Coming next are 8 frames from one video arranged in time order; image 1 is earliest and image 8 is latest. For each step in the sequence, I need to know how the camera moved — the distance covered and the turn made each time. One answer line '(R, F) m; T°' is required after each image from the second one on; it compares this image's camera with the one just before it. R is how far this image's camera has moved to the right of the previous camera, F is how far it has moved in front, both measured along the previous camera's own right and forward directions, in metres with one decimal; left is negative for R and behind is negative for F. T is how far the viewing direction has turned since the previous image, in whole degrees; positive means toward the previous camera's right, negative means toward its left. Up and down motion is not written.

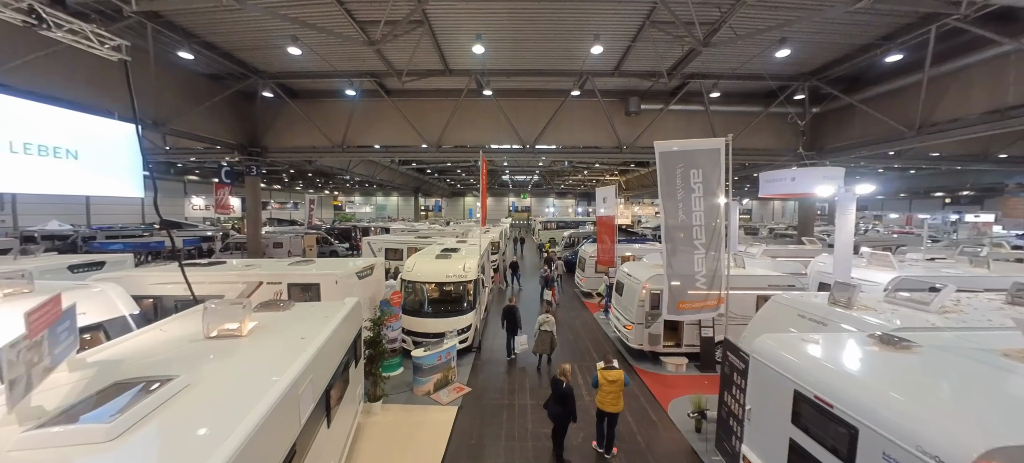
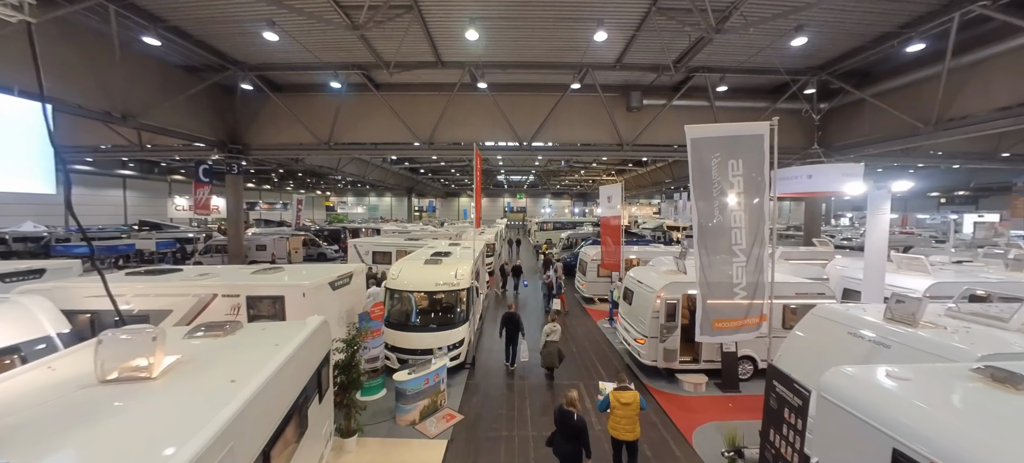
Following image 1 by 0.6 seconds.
(0.0, +0.6) m; +1°
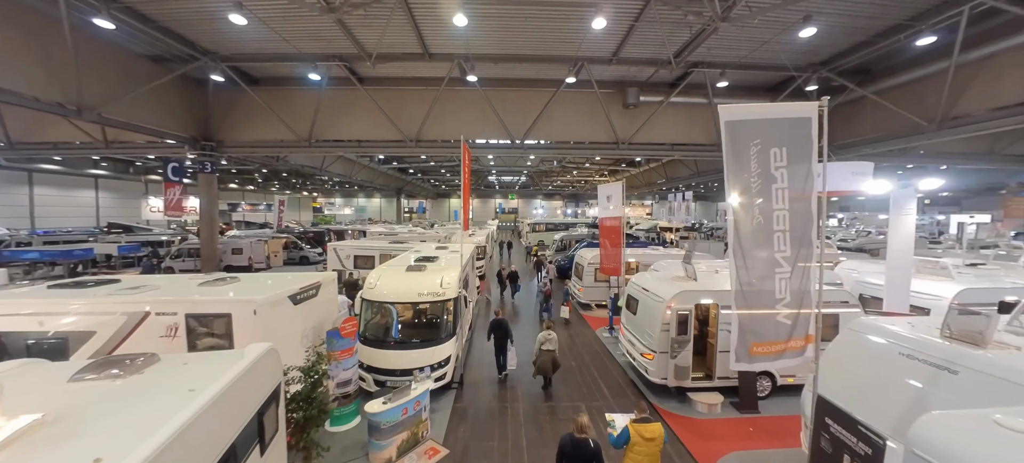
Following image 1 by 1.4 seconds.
(0.0, +0.6) m; +2°
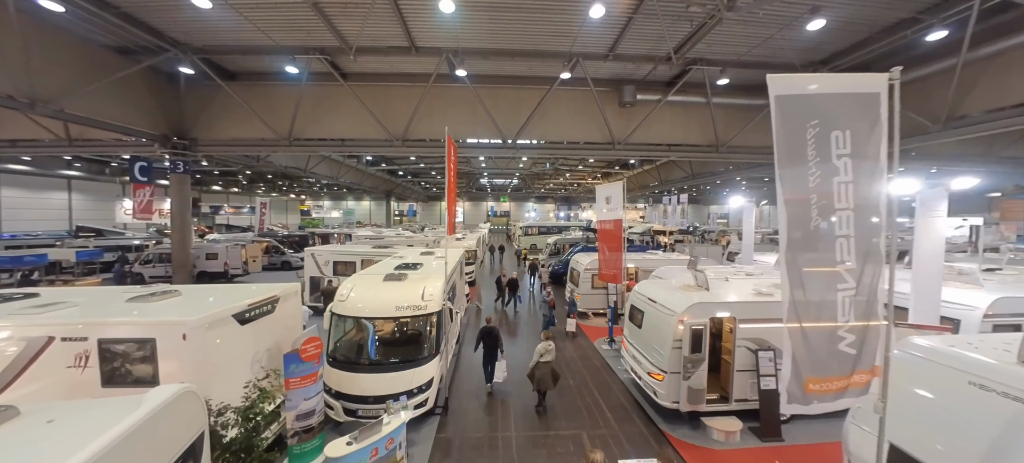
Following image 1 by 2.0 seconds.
(0.0, +0.5) m; +1°
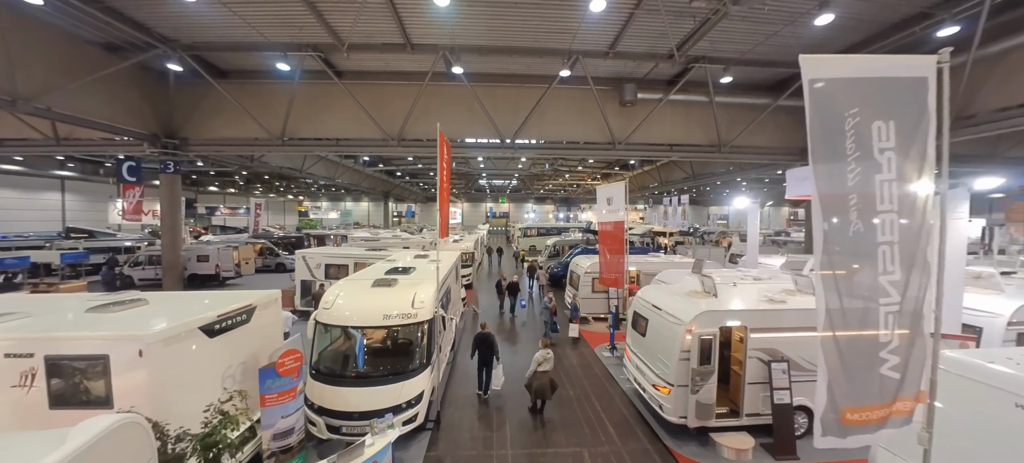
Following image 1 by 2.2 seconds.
(0.0, +0.3) m; 0°
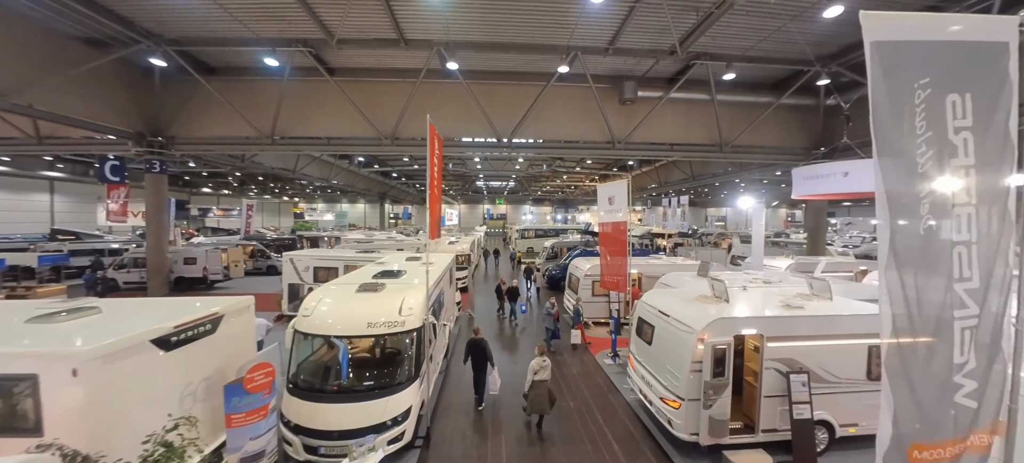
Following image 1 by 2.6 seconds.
(0.0, +0.3) m; 0°
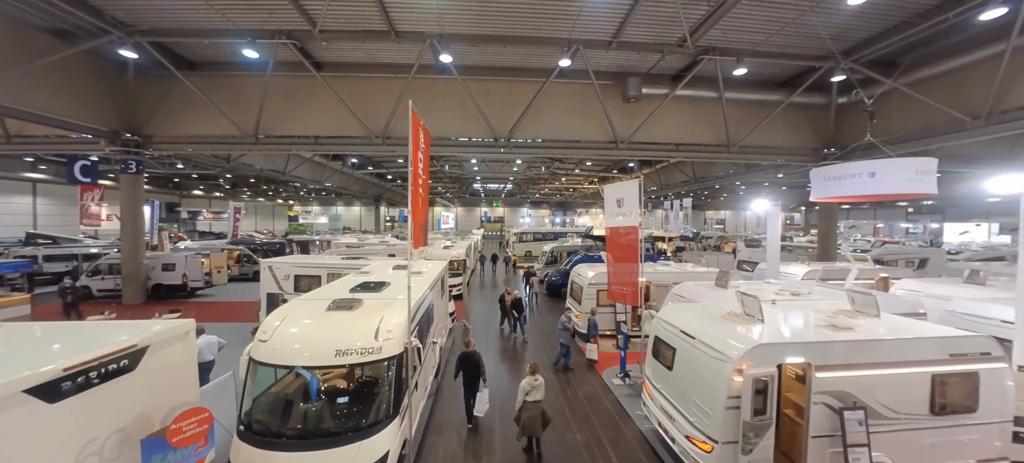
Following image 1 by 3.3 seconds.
(0.0, +0.6) m; 0°
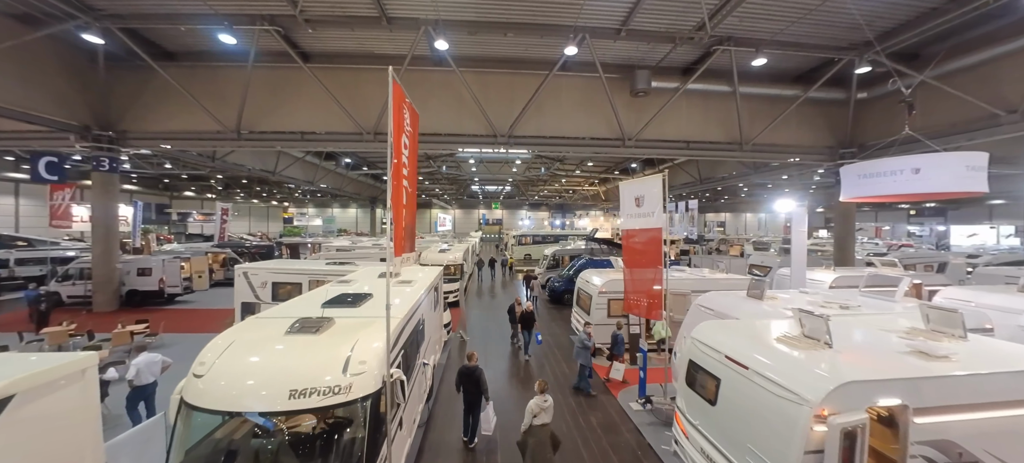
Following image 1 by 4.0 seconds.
(-0.1, +0.7) m; 0°
